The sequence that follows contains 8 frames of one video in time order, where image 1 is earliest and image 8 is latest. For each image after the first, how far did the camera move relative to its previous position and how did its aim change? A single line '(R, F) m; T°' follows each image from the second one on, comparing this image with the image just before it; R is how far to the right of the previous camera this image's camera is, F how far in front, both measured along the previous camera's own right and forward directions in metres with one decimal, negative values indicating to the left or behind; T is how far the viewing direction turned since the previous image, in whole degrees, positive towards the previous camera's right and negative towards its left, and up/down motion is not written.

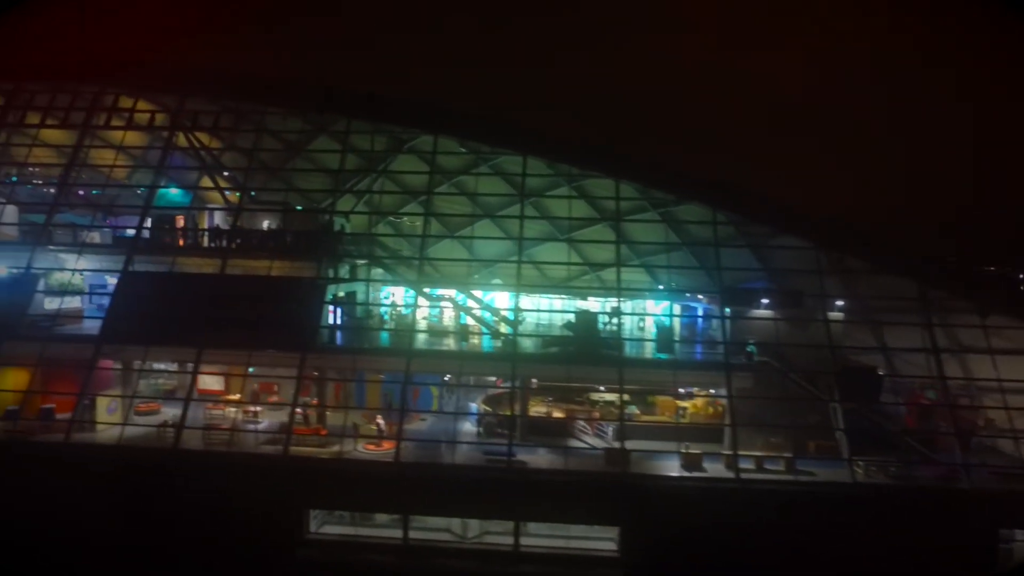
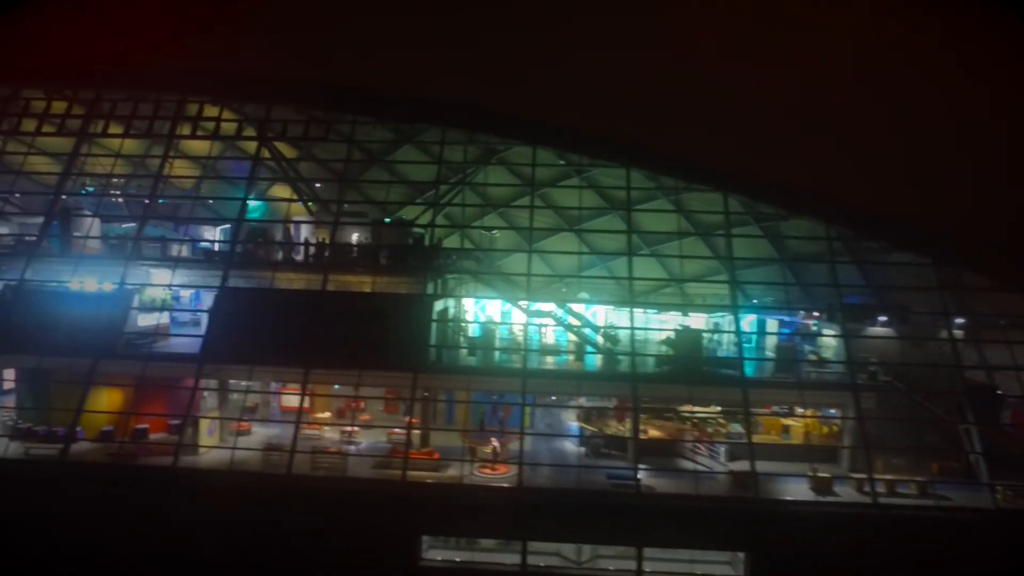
(-3.6, +0.3) m; 0°
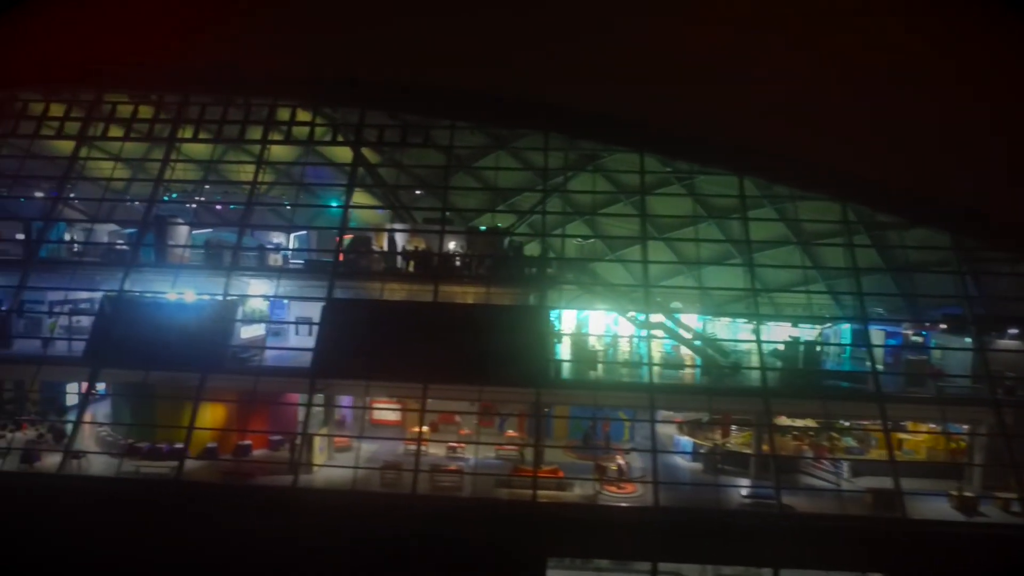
(-3.8, +0.3) m; 0°
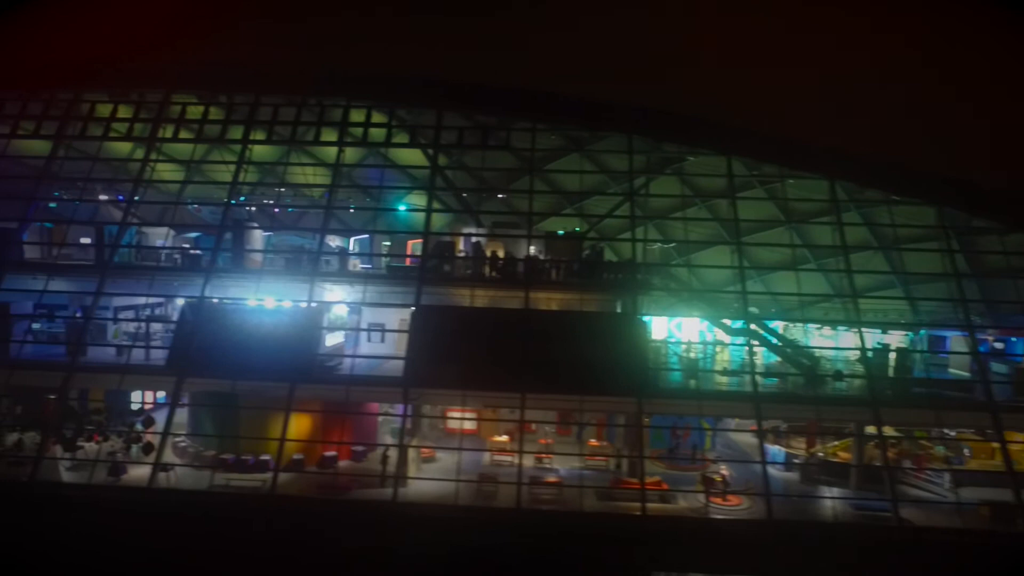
(-3.0, +0.2) m; 0°
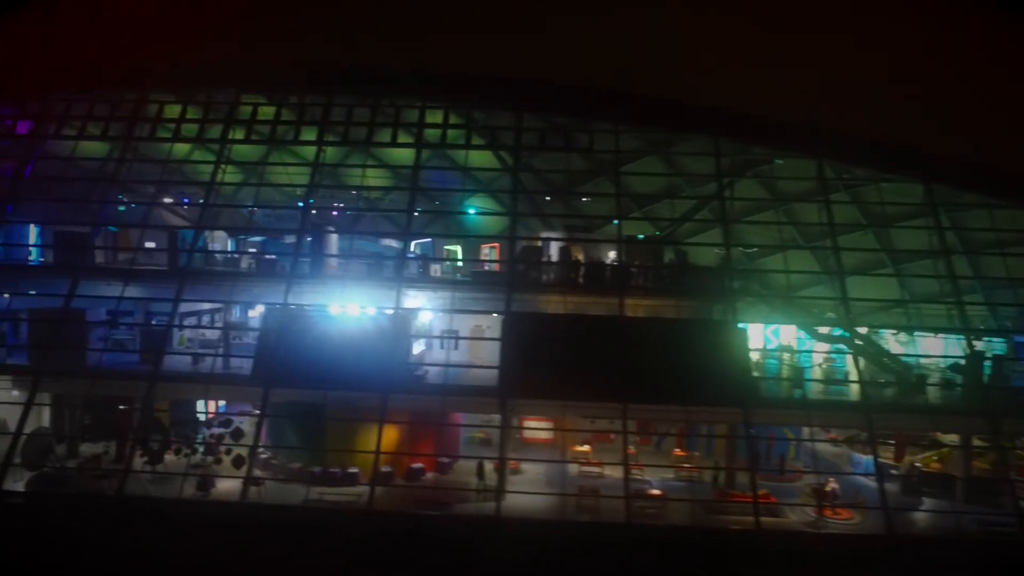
(-2.9, +0.3) m; 0°
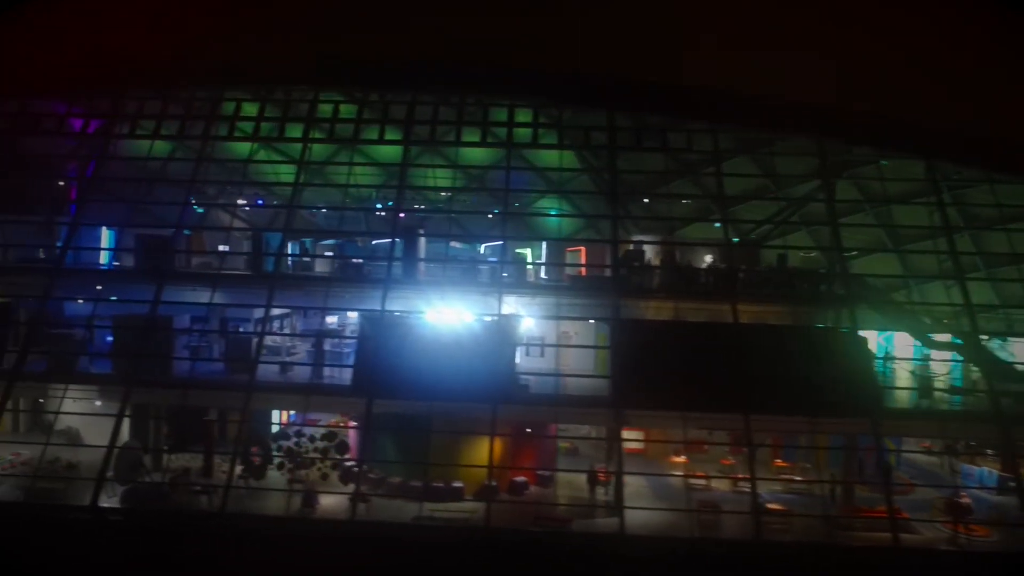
(-3.2, +0.4) m; 0°
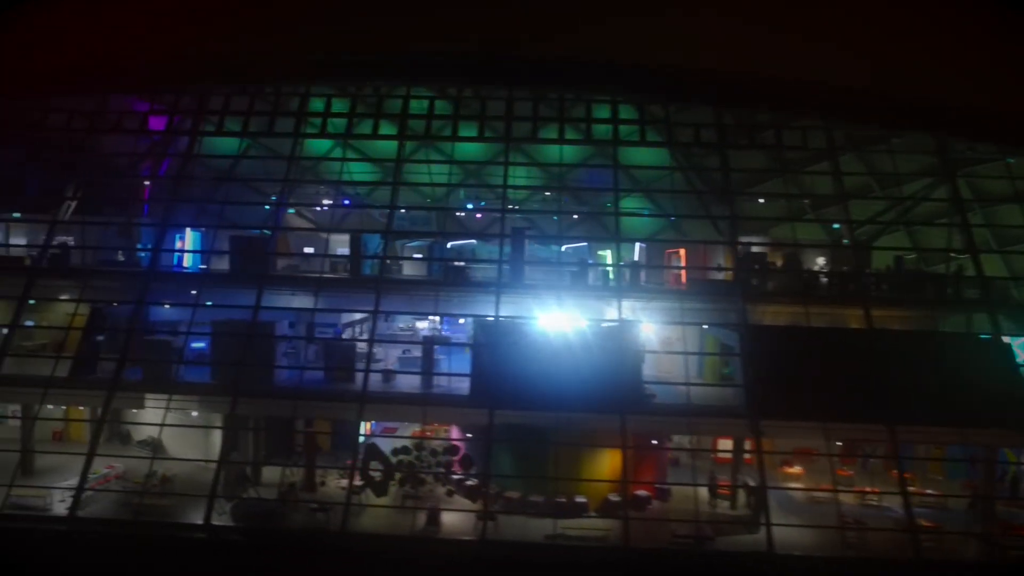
(-3.4, +0.4) m; 0°
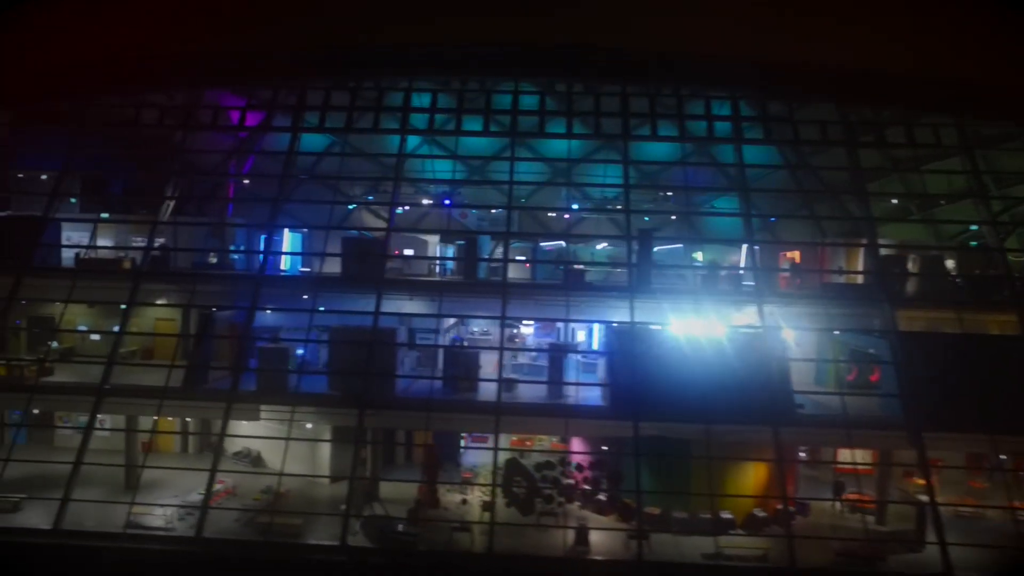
(-3.6, +0.4) m; 0°
